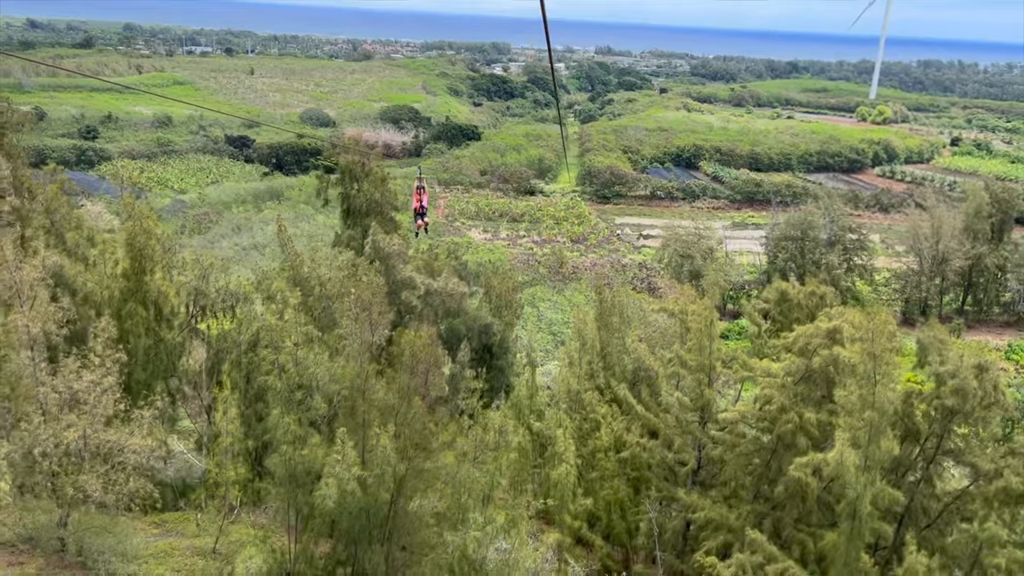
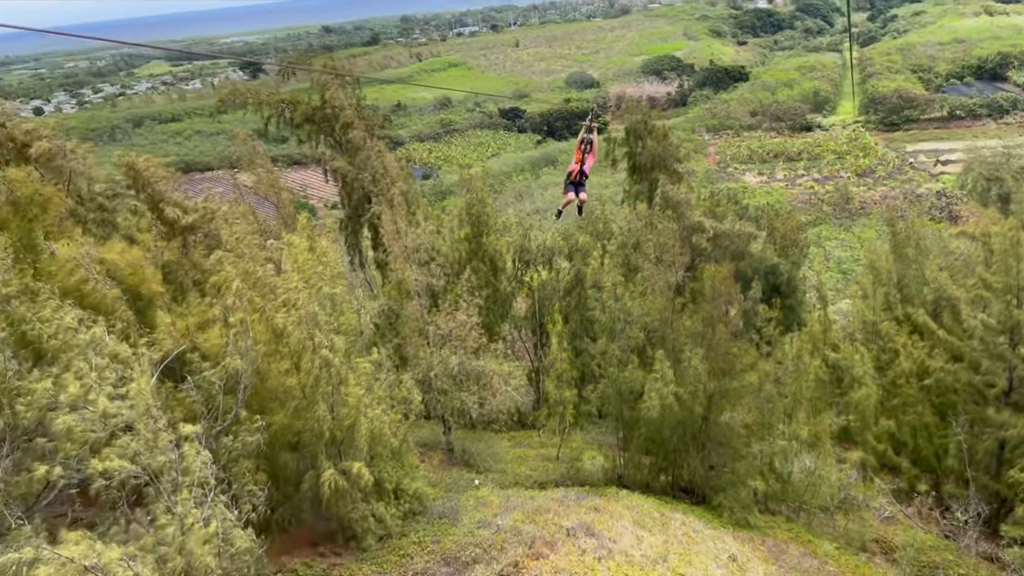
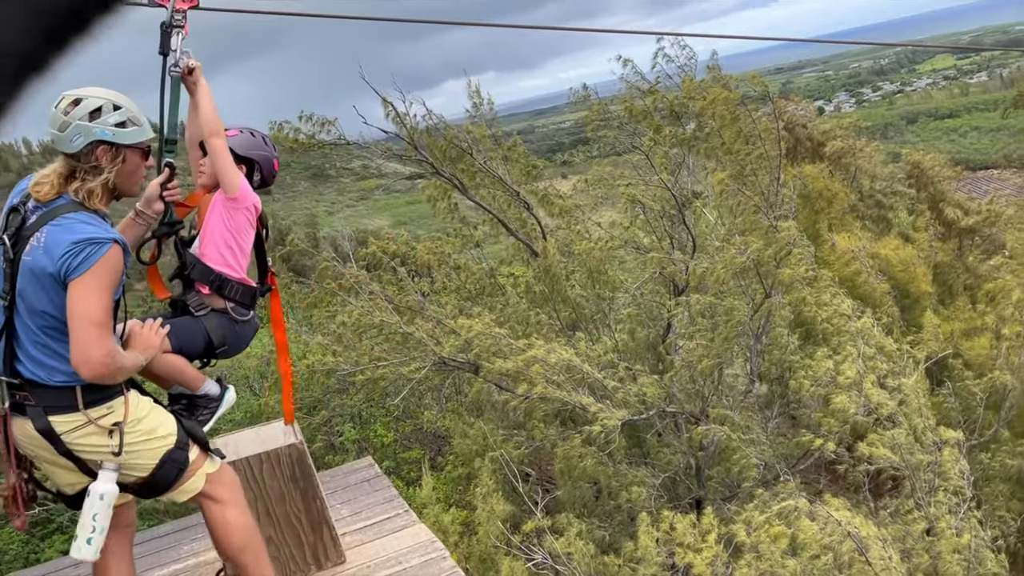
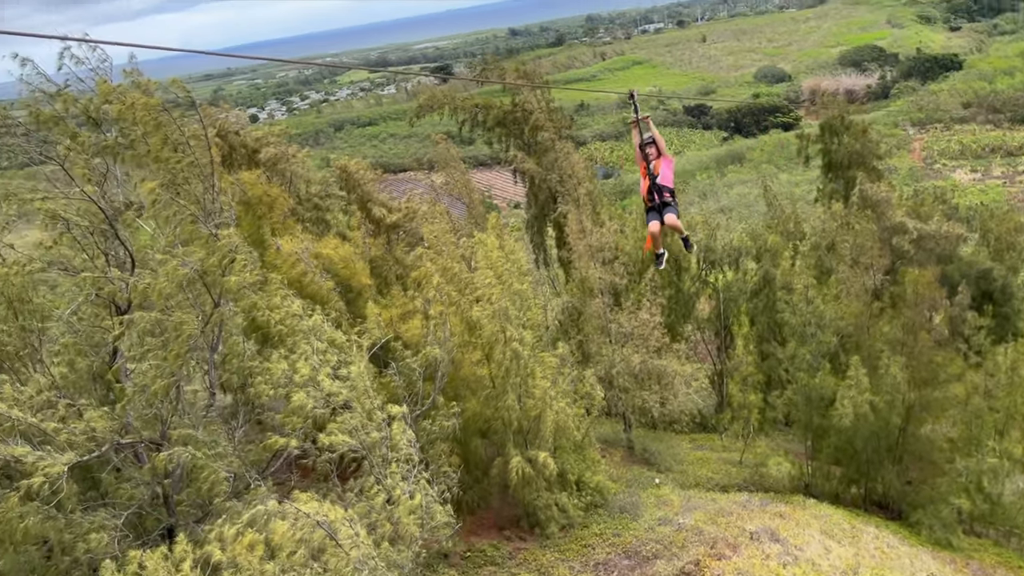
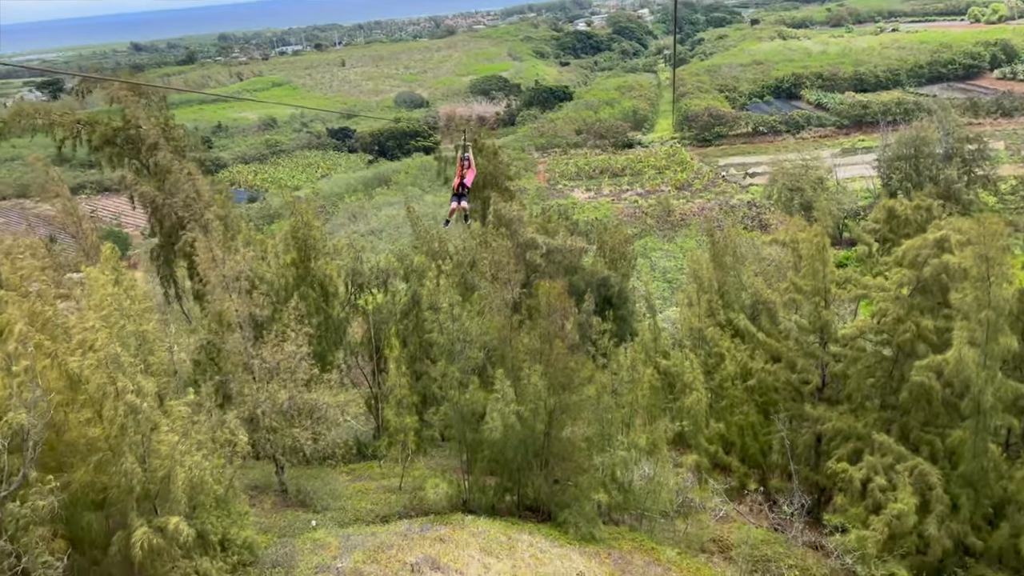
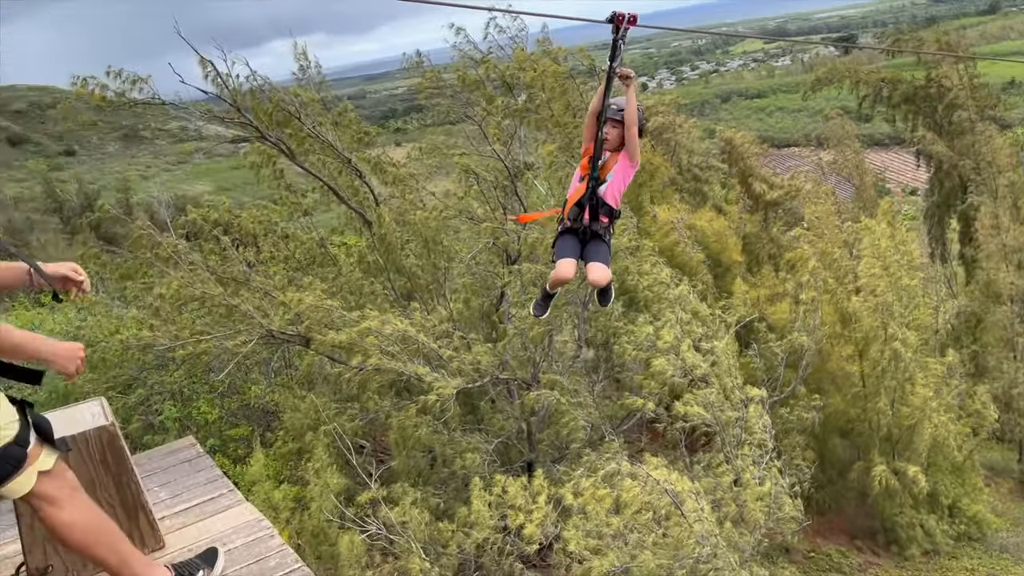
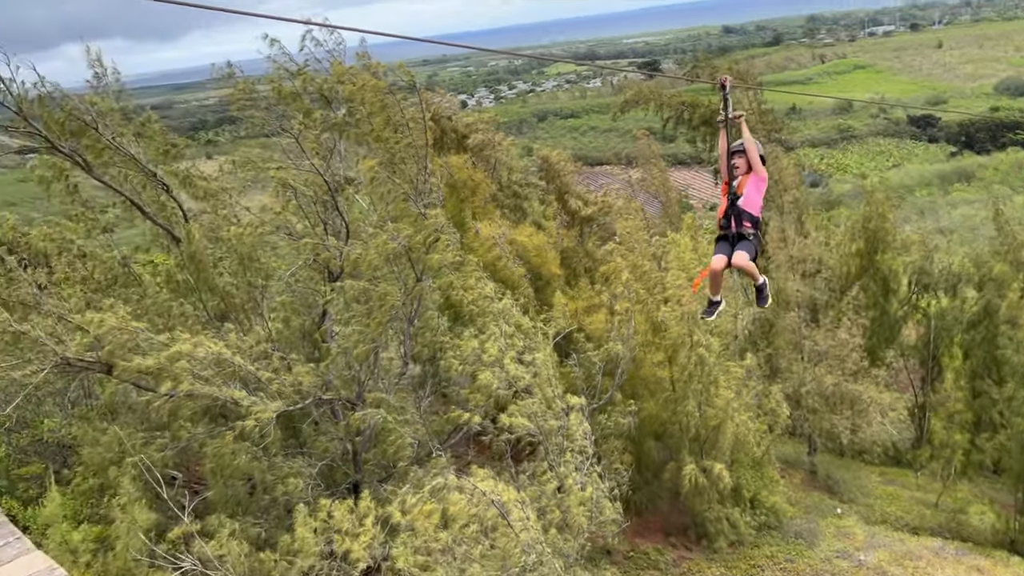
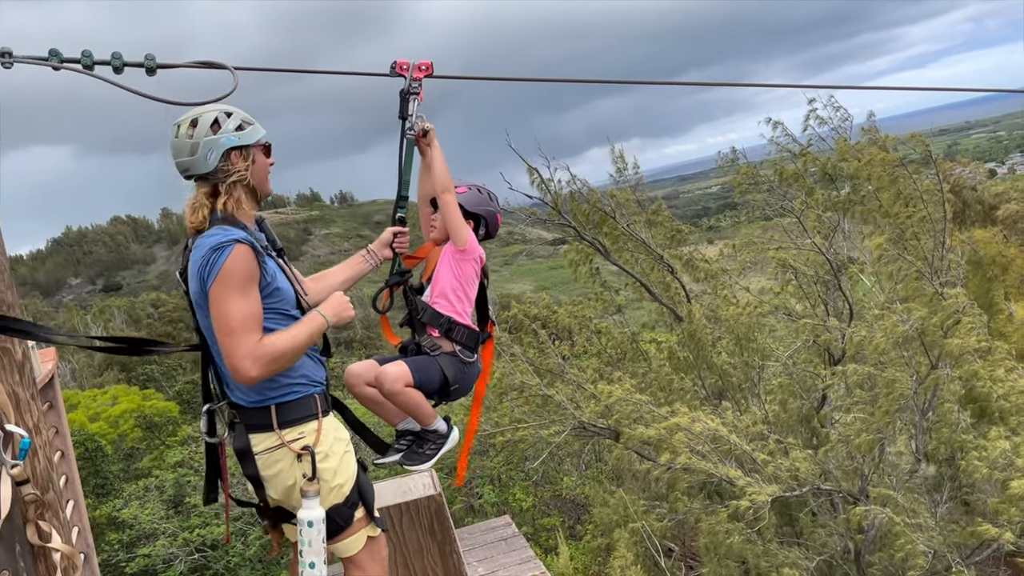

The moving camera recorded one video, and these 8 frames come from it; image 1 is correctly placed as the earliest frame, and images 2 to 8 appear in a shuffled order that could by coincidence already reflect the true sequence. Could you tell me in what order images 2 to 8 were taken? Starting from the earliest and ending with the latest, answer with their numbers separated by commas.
5, 2, 4, 7, 6, 3, 8
